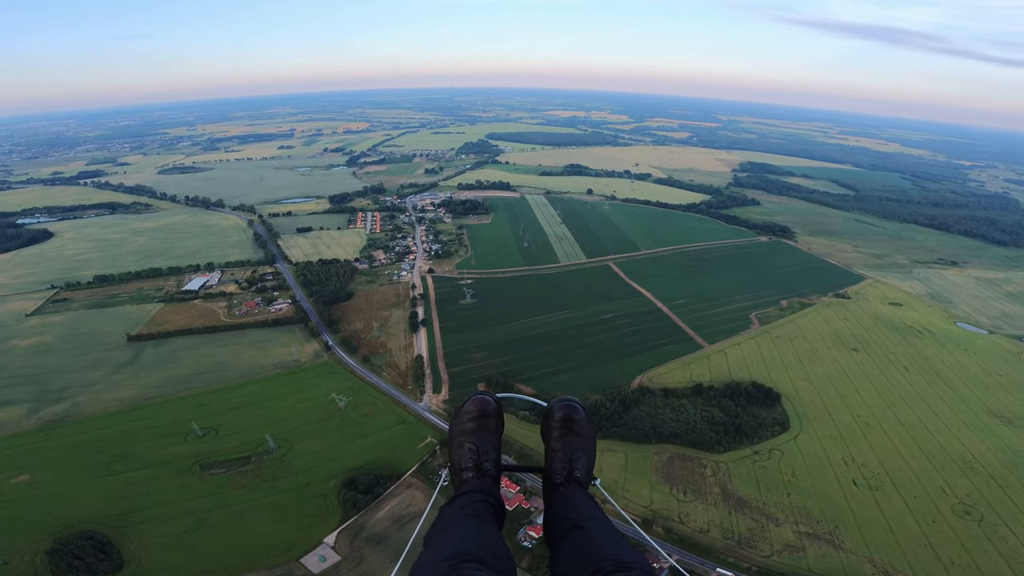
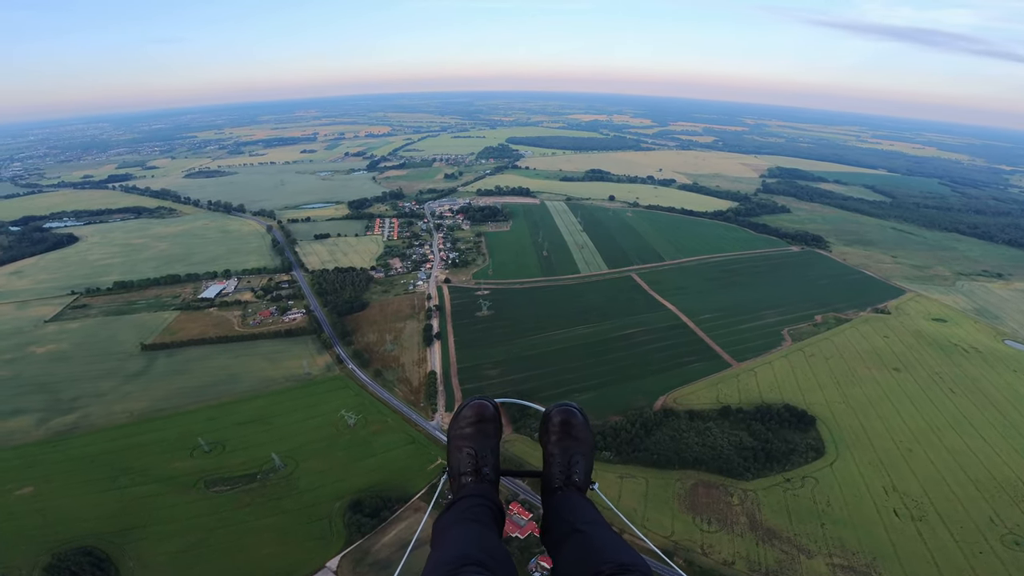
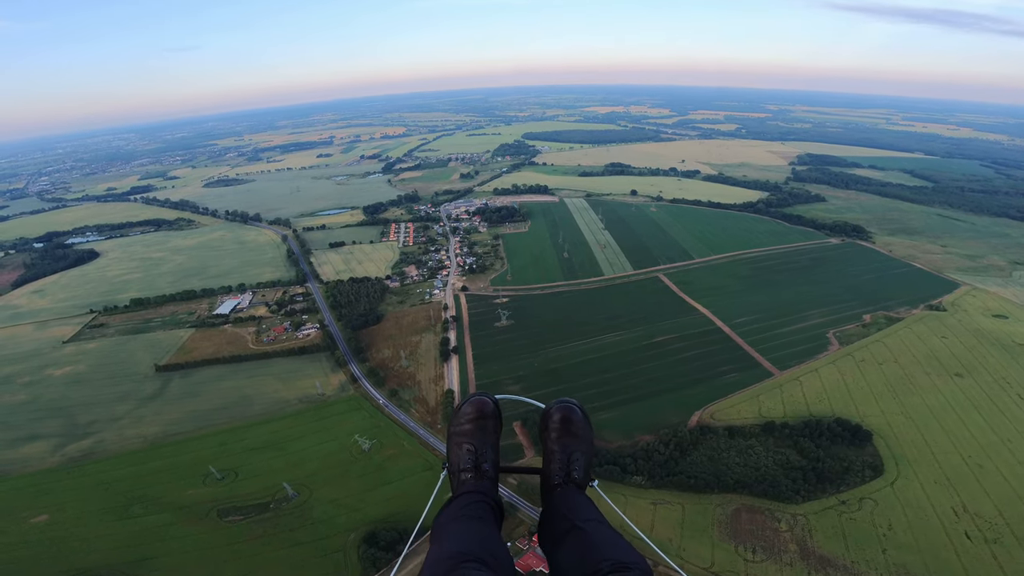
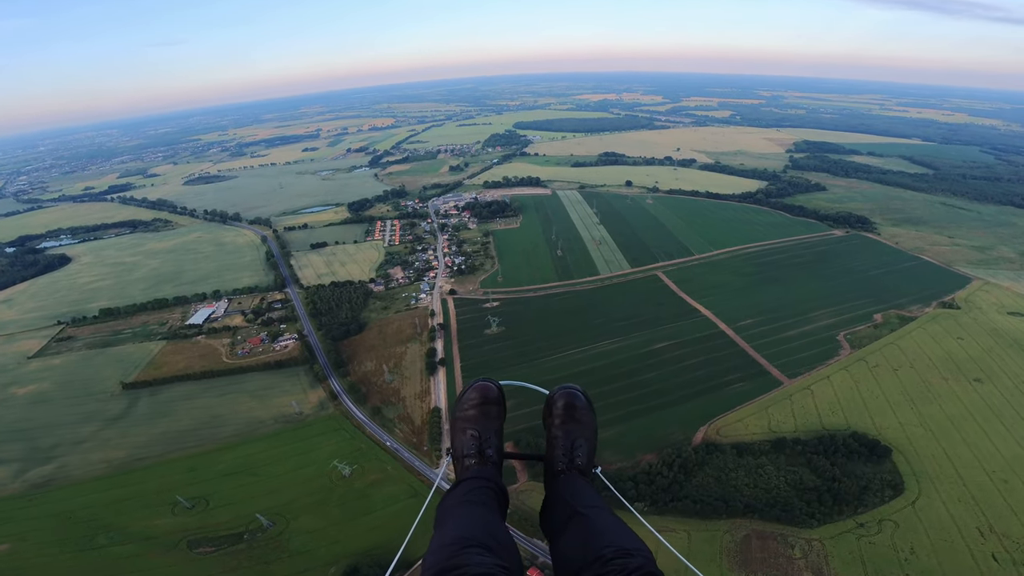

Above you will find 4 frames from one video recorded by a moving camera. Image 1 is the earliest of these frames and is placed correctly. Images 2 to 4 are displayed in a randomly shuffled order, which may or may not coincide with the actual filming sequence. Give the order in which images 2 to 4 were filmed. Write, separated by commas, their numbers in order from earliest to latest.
2, 3, 4
